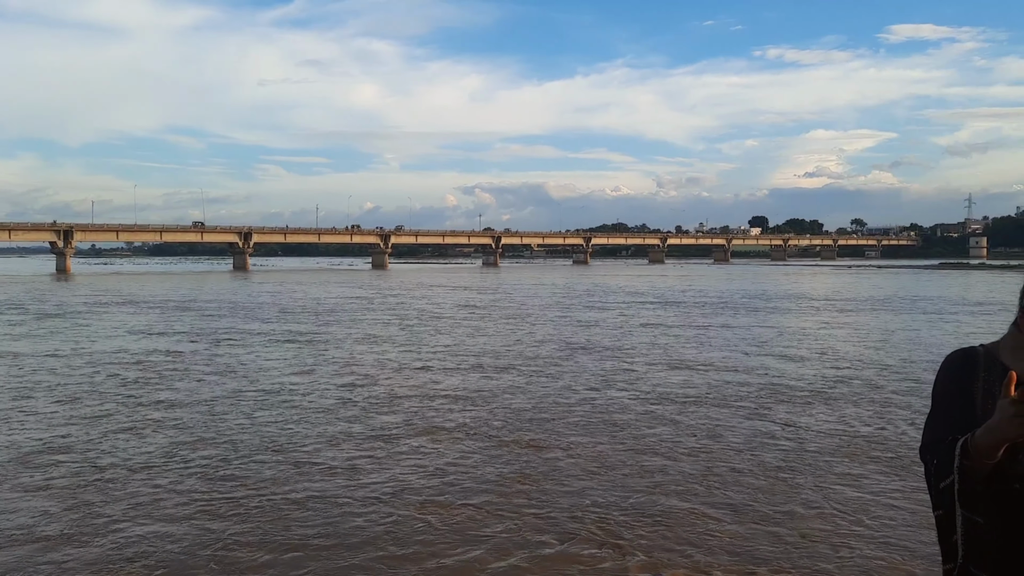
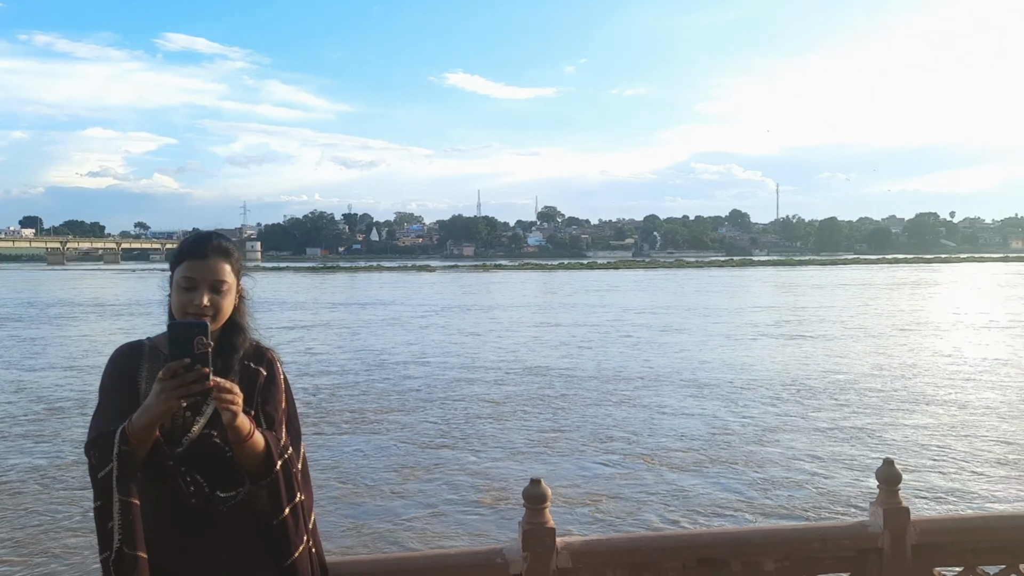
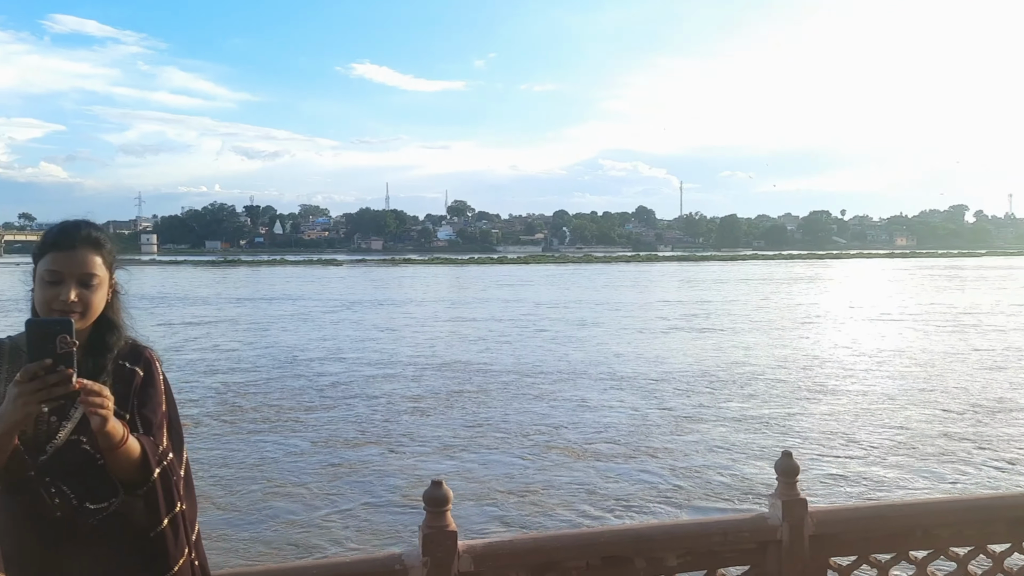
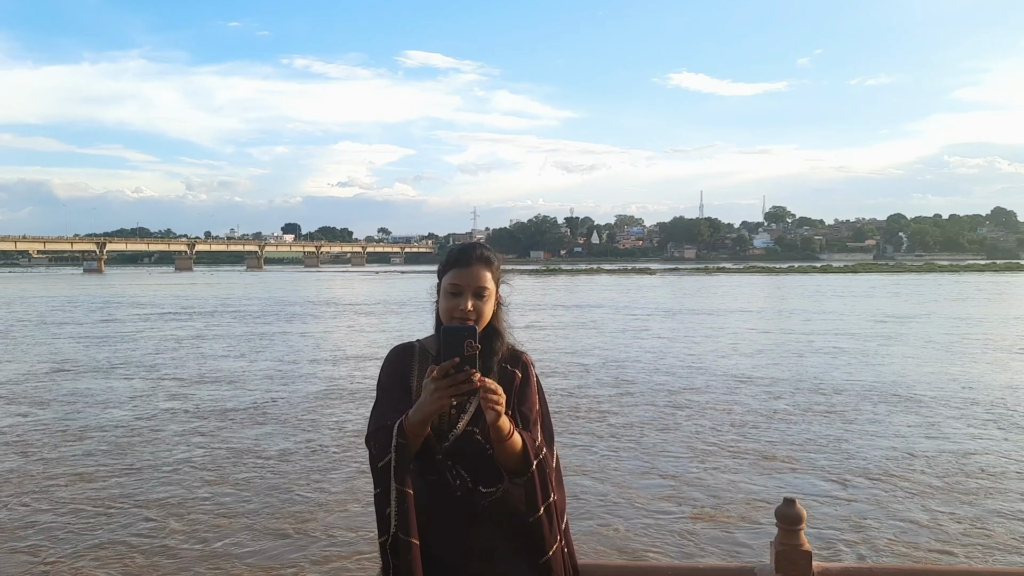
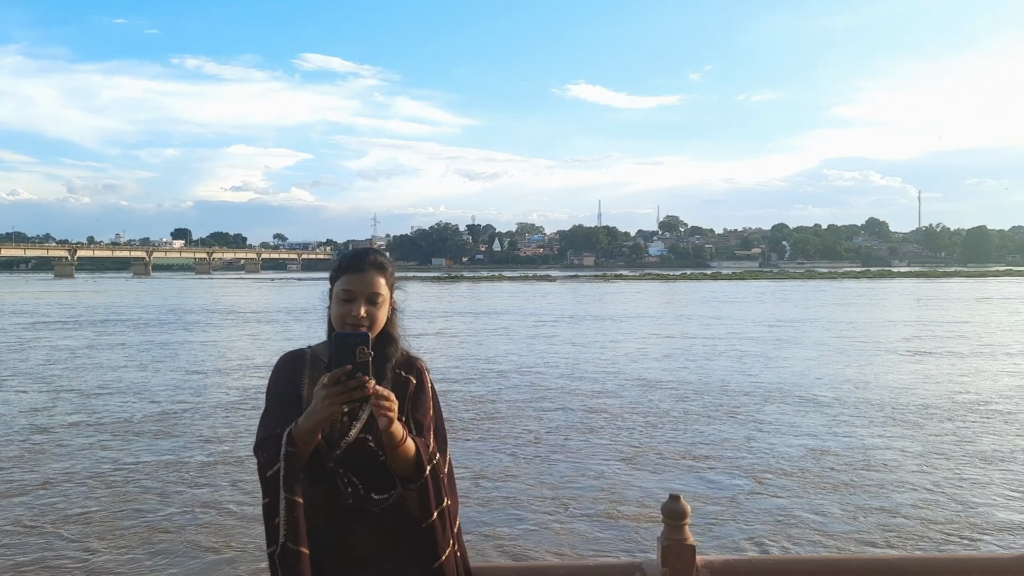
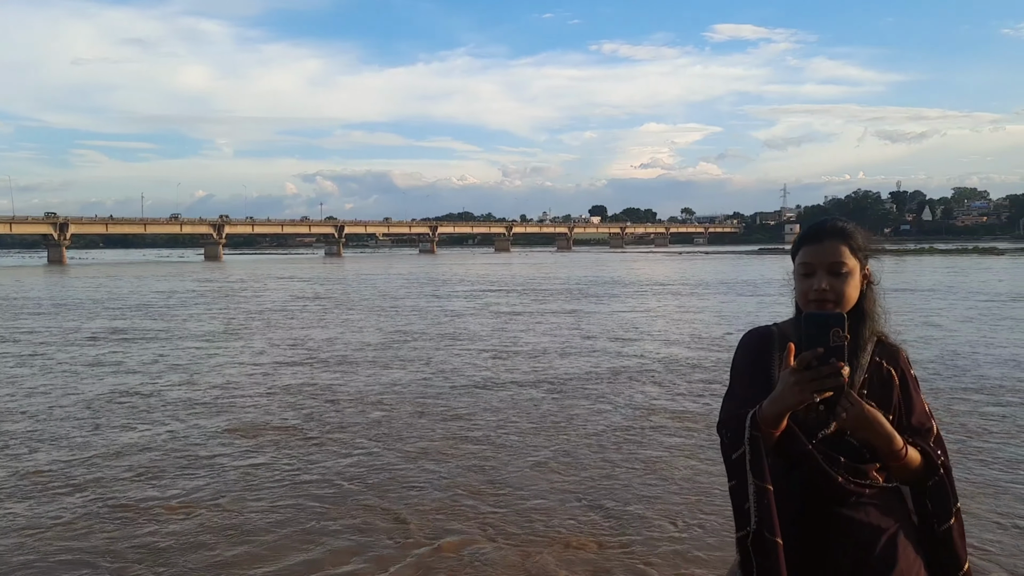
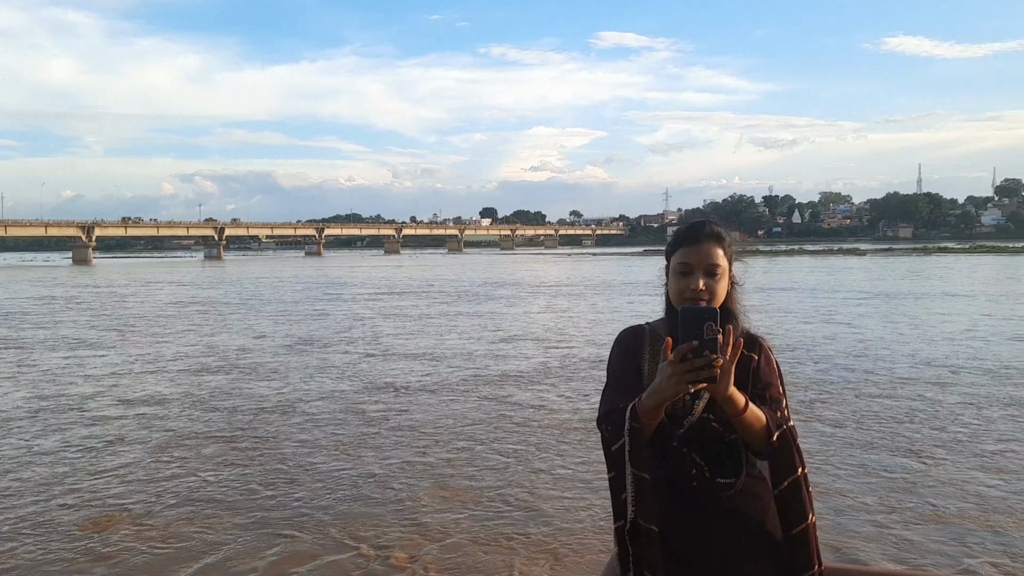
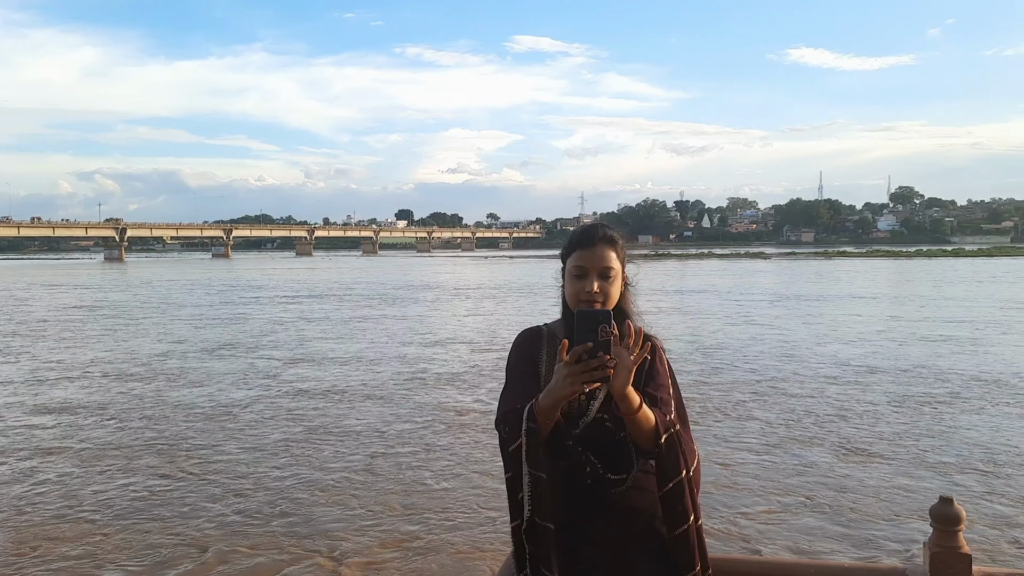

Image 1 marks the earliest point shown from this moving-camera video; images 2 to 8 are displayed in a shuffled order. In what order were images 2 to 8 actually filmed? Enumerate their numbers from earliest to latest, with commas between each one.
6, 7, 8, 4, 5, 2, 3
